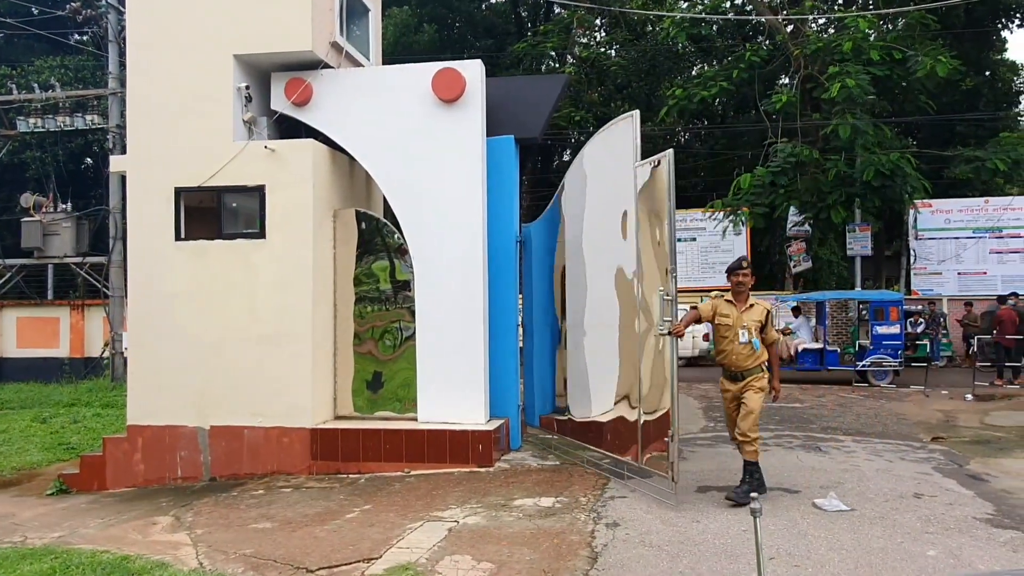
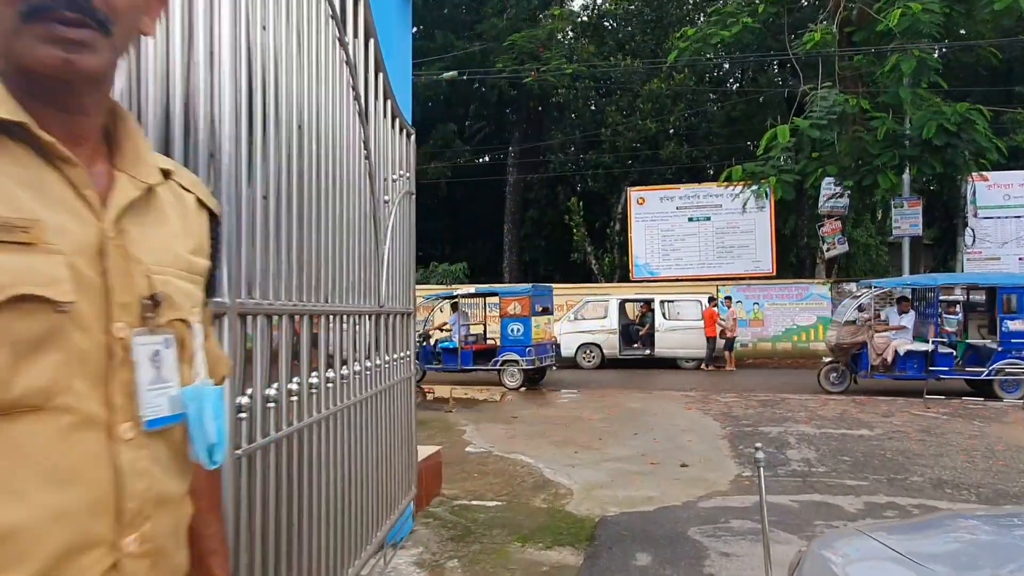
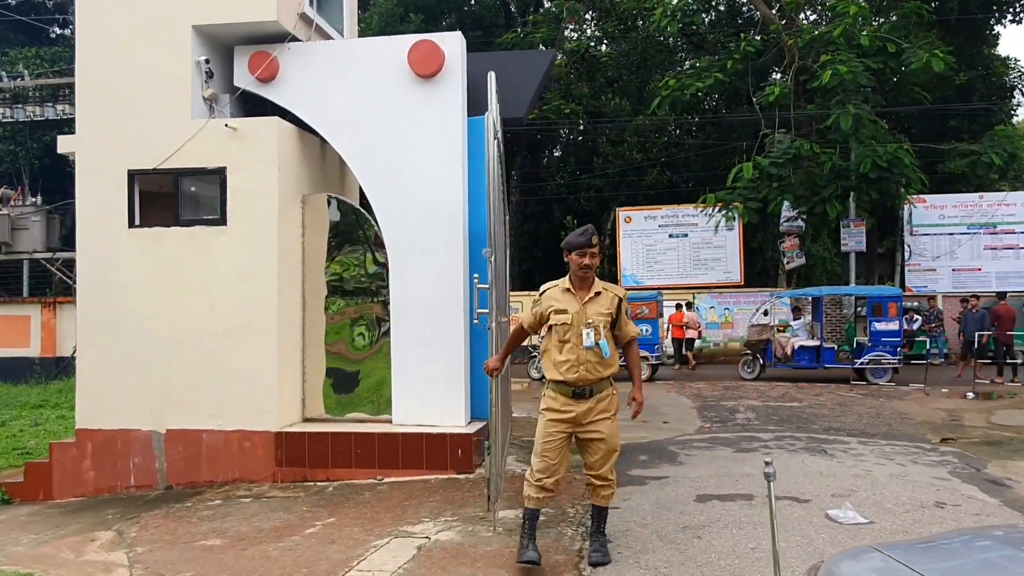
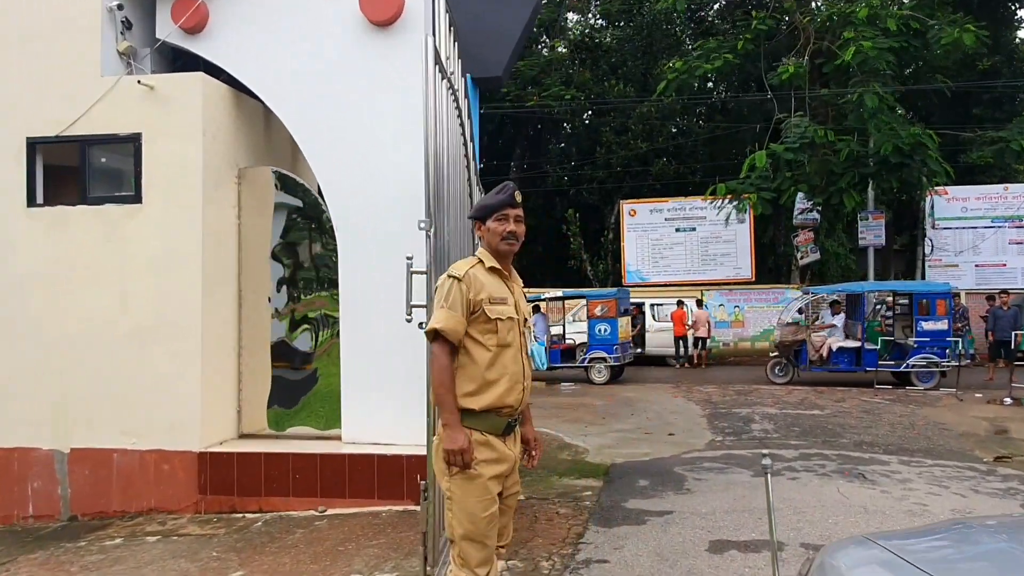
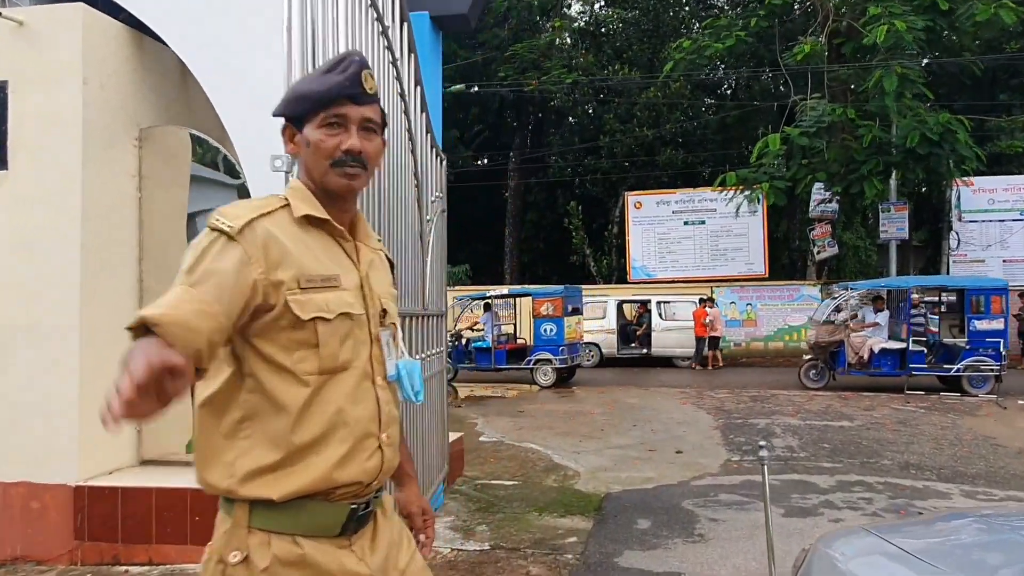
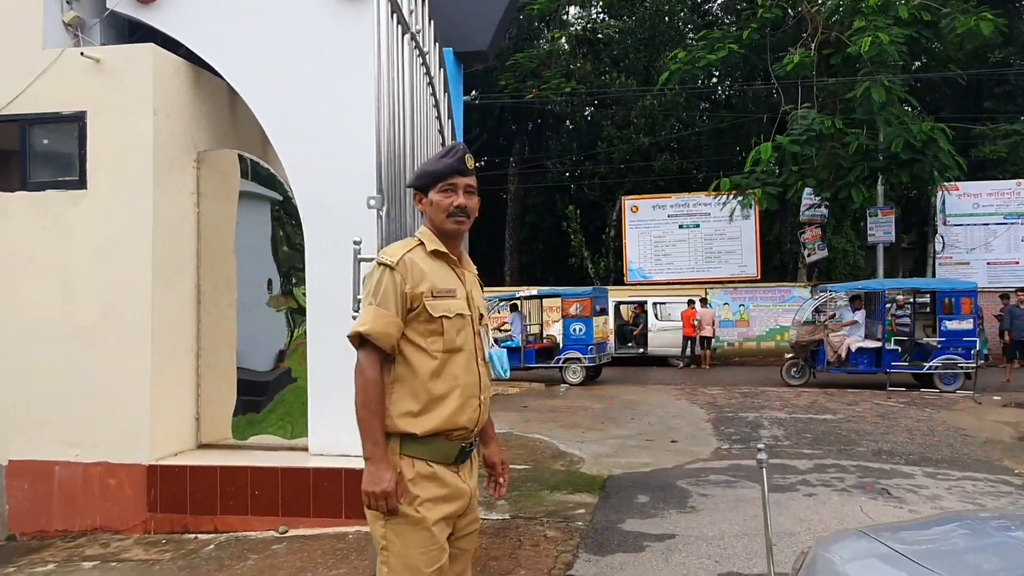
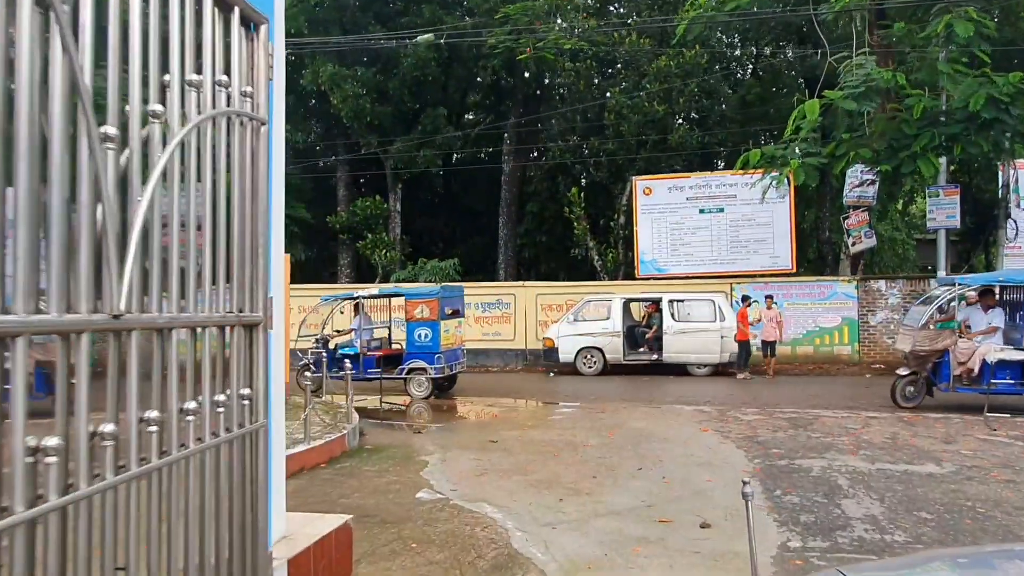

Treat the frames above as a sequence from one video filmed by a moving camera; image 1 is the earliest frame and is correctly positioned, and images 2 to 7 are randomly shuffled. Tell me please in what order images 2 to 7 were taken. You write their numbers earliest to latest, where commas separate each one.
3, 4, 6, 5, 2, 7
